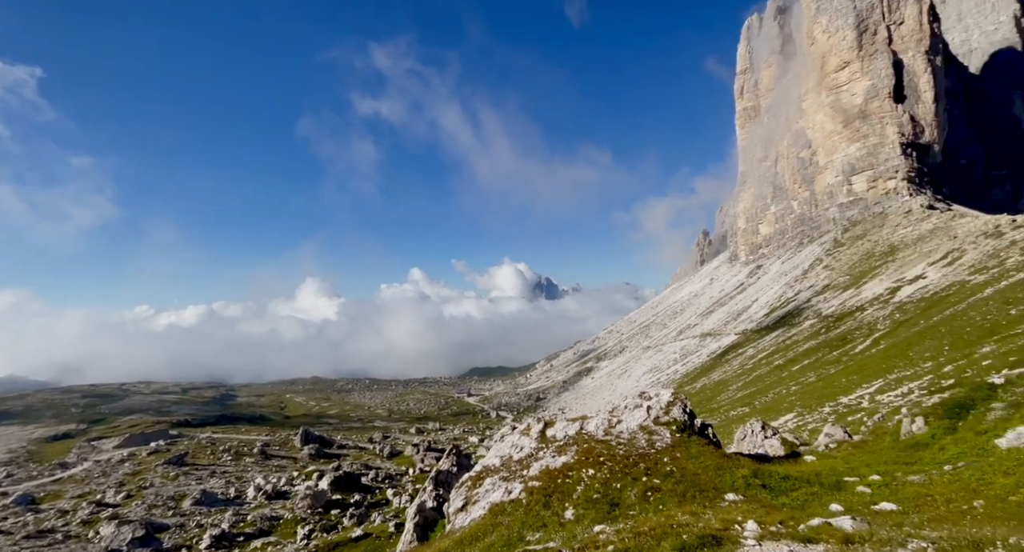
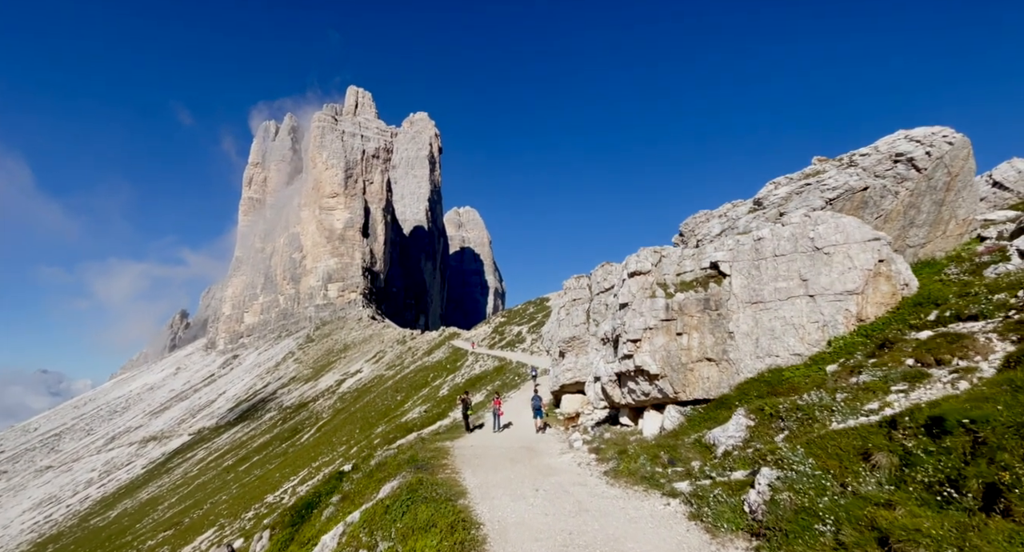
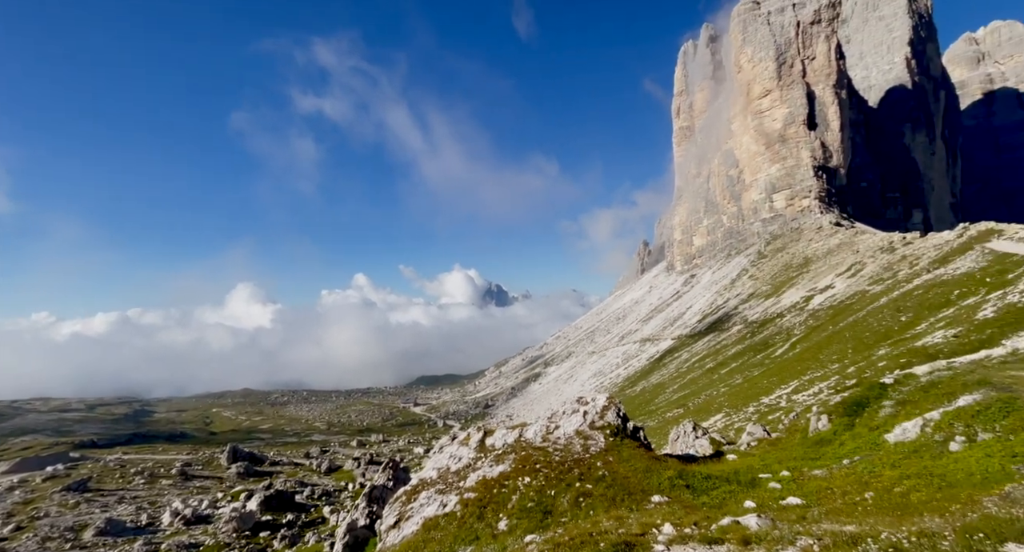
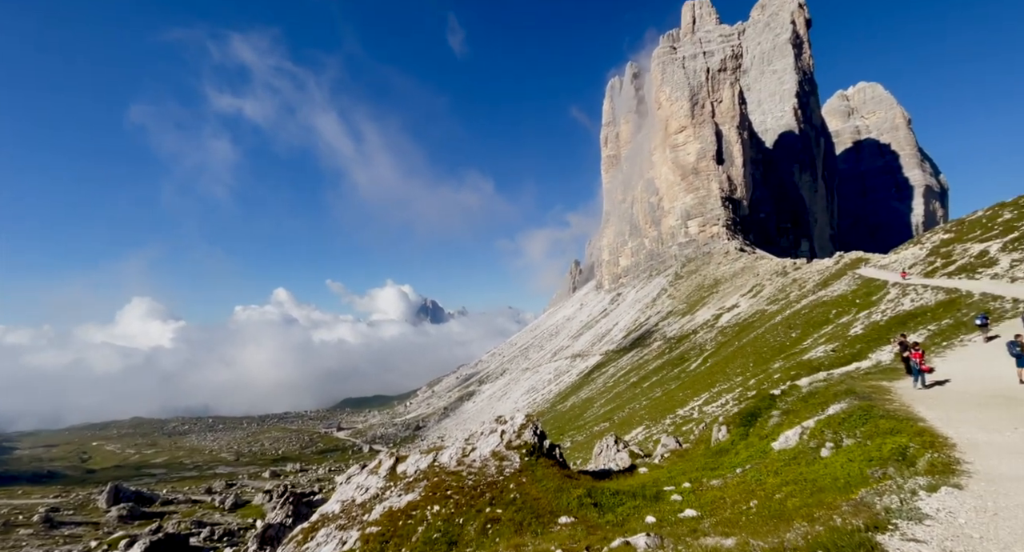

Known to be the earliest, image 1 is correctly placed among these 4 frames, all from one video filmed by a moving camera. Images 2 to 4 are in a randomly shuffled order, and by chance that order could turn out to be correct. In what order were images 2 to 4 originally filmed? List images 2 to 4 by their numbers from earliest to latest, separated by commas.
3, 4, 2
